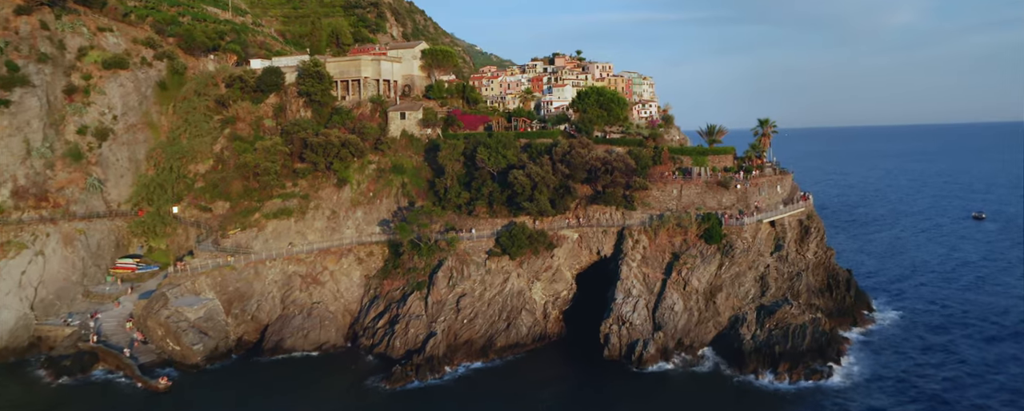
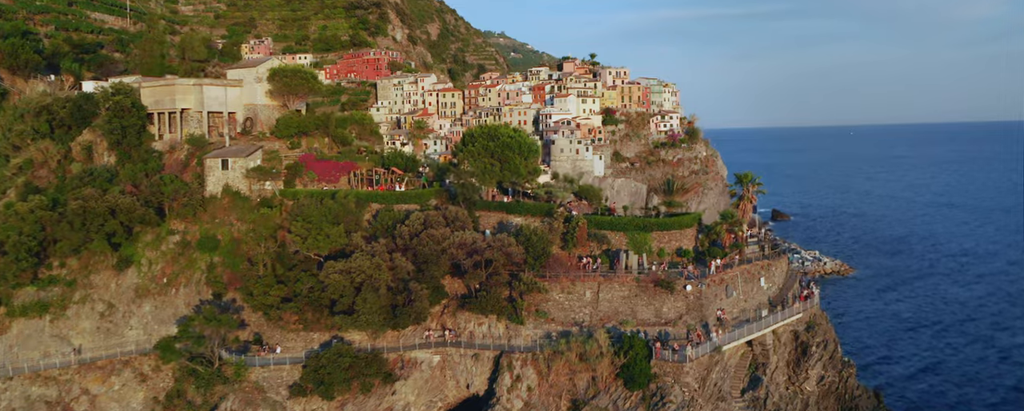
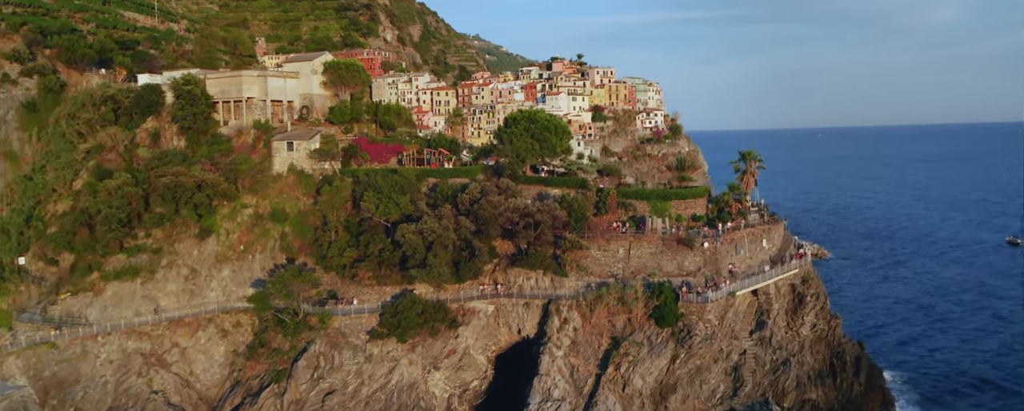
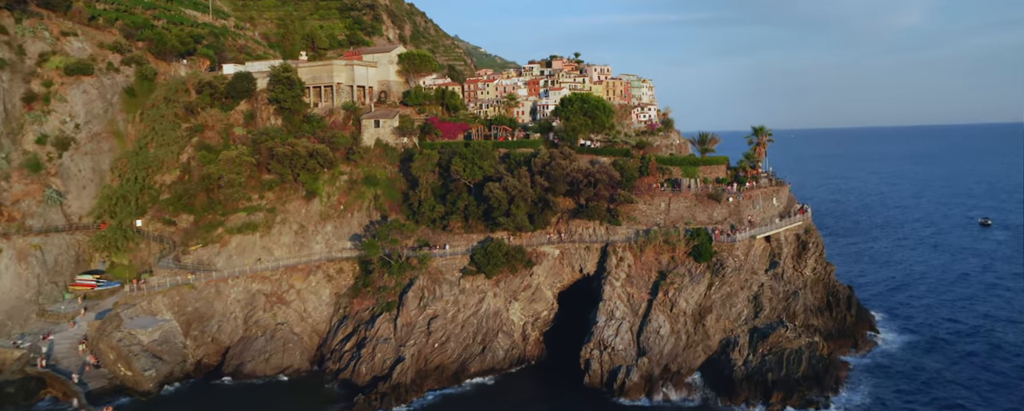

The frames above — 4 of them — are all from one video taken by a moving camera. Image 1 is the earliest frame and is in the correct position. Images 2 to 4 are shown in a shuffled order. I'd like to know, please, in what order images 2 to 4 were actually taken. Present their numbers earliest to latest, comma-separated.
4, 3, 2
